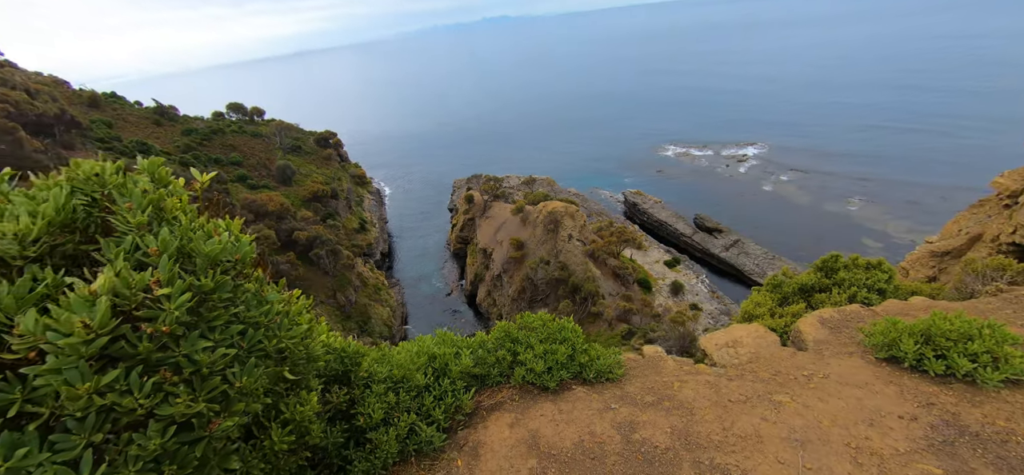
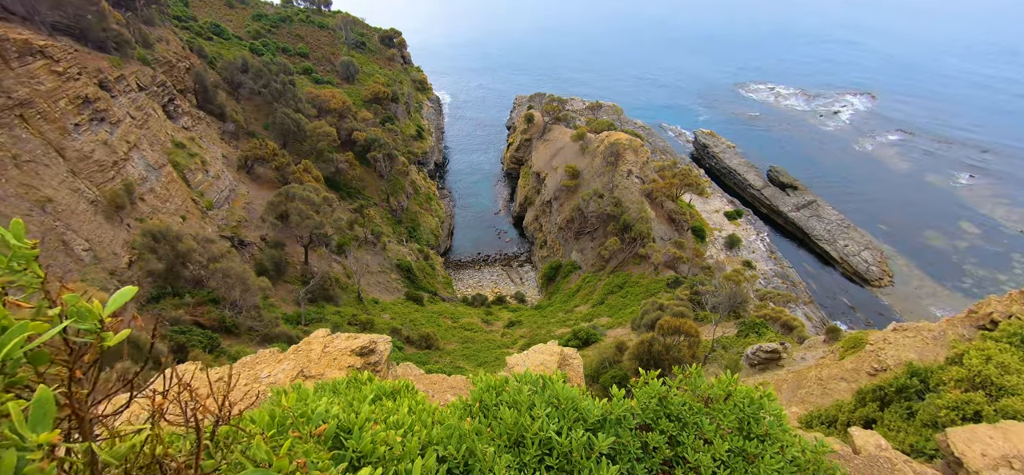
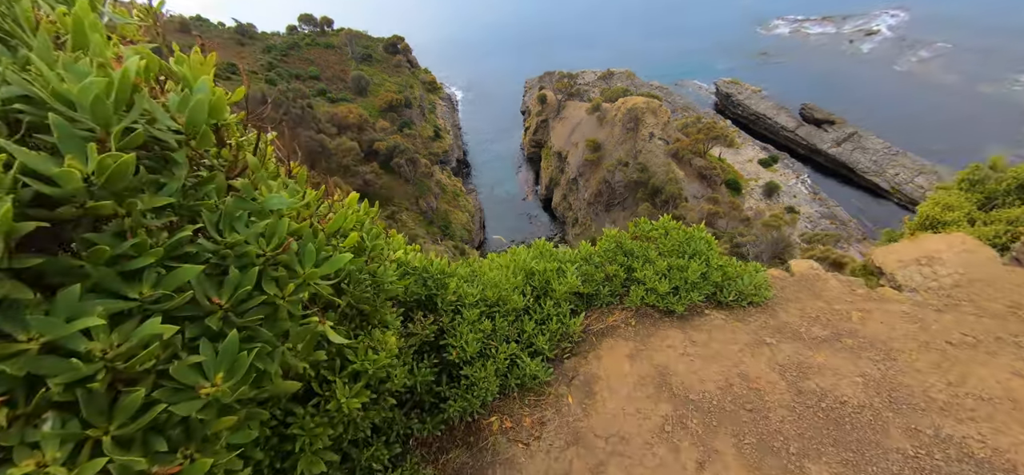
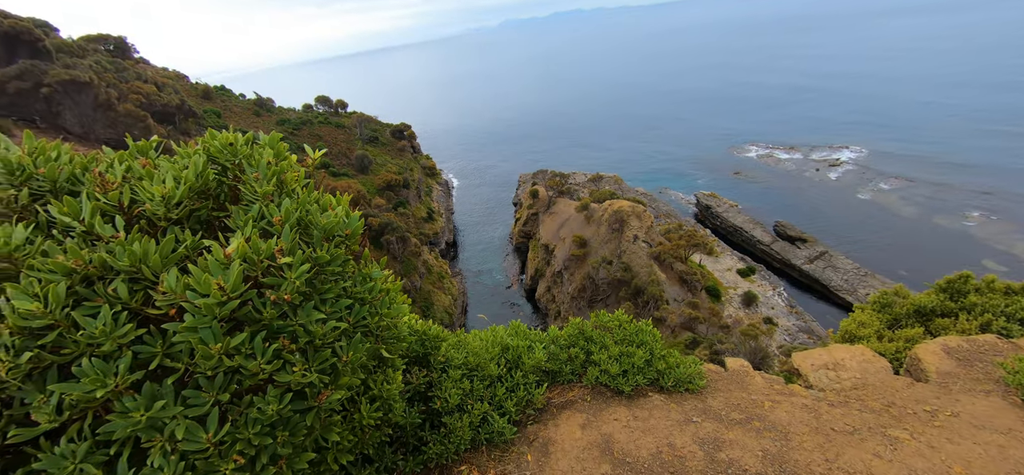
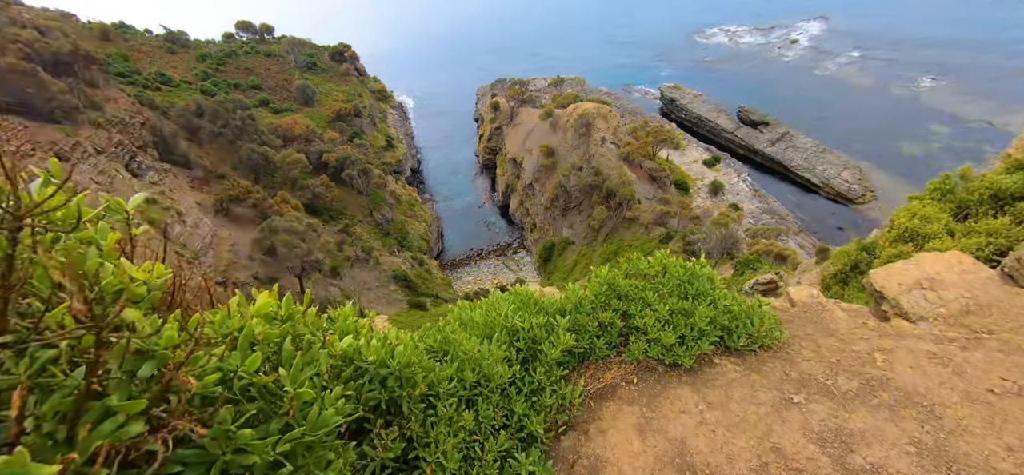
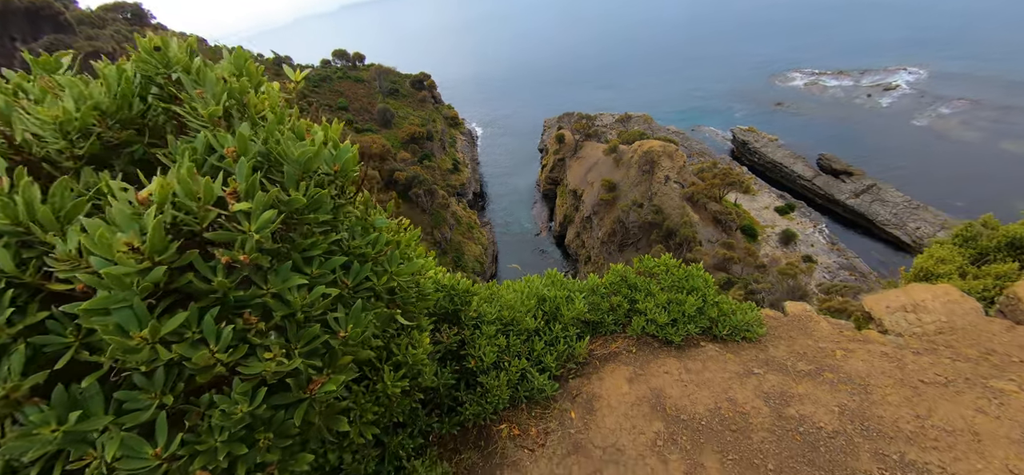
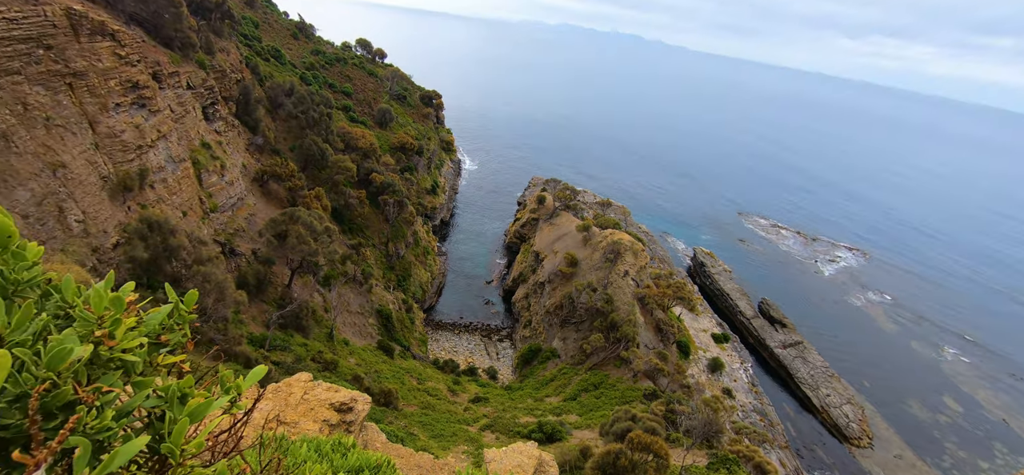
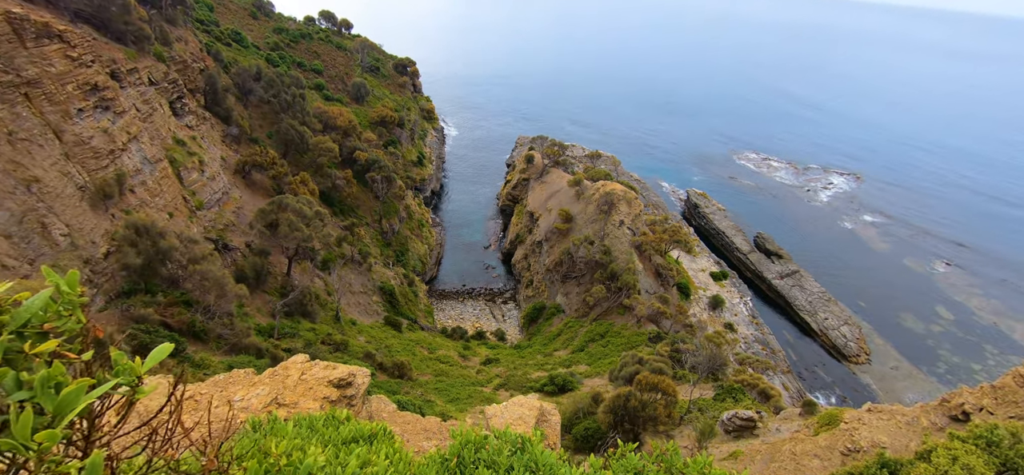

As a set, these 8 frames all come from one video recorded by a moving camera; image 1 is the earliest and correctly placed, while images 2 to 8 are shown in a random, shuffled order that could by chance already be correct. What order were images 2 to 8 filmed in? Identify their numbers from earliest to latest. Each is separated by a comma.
4, 6, 3, 5, 2, 8, 7
